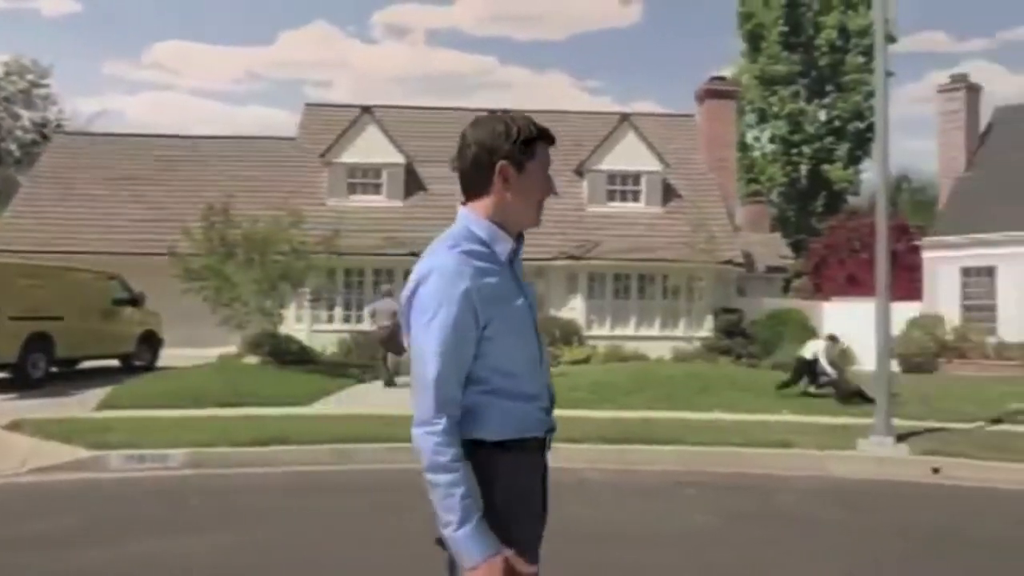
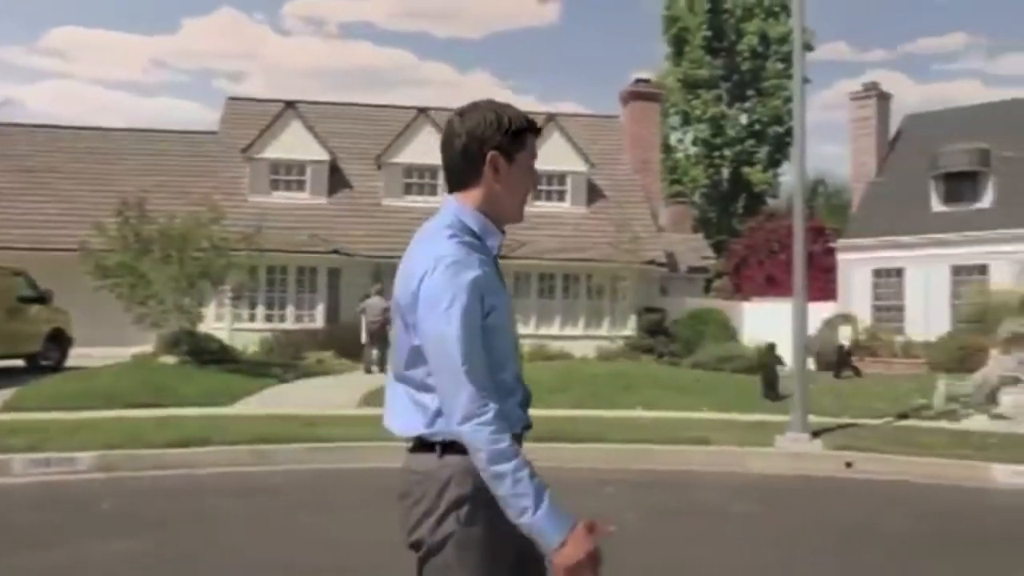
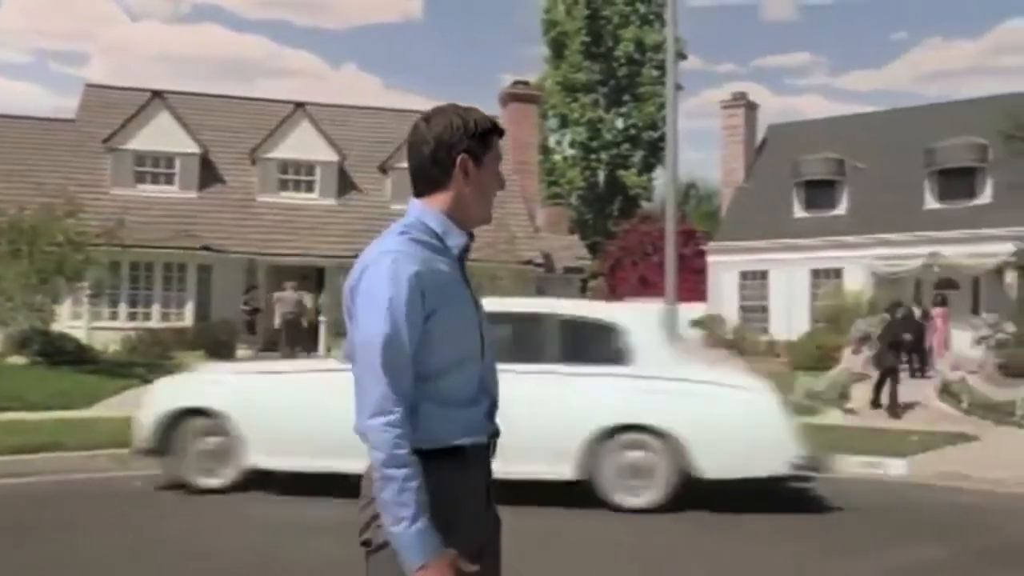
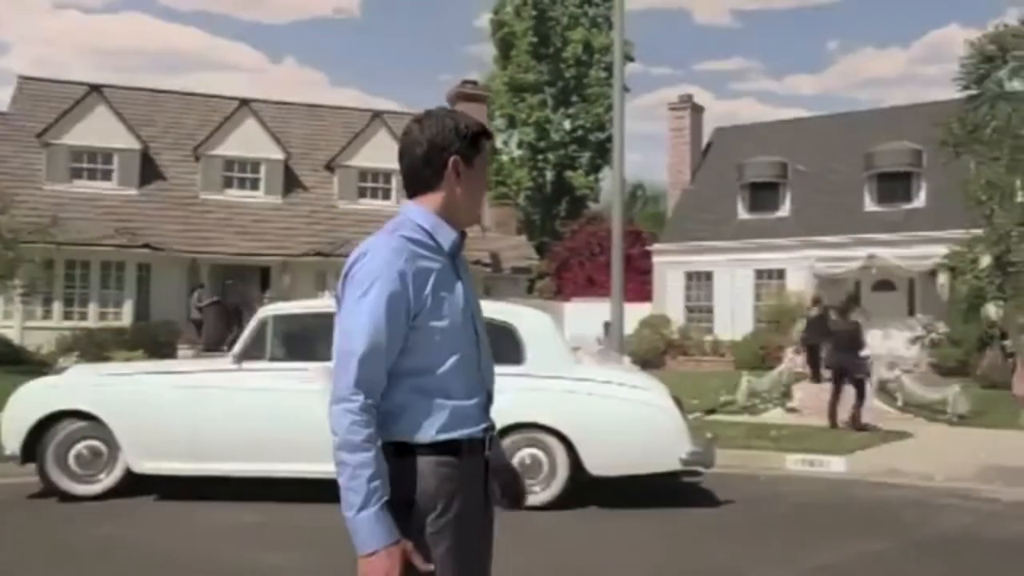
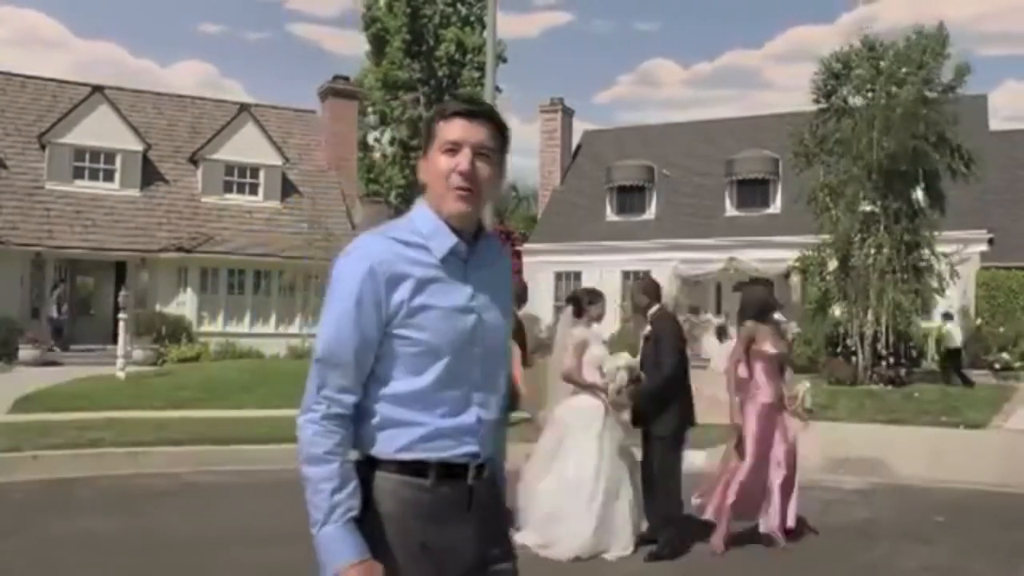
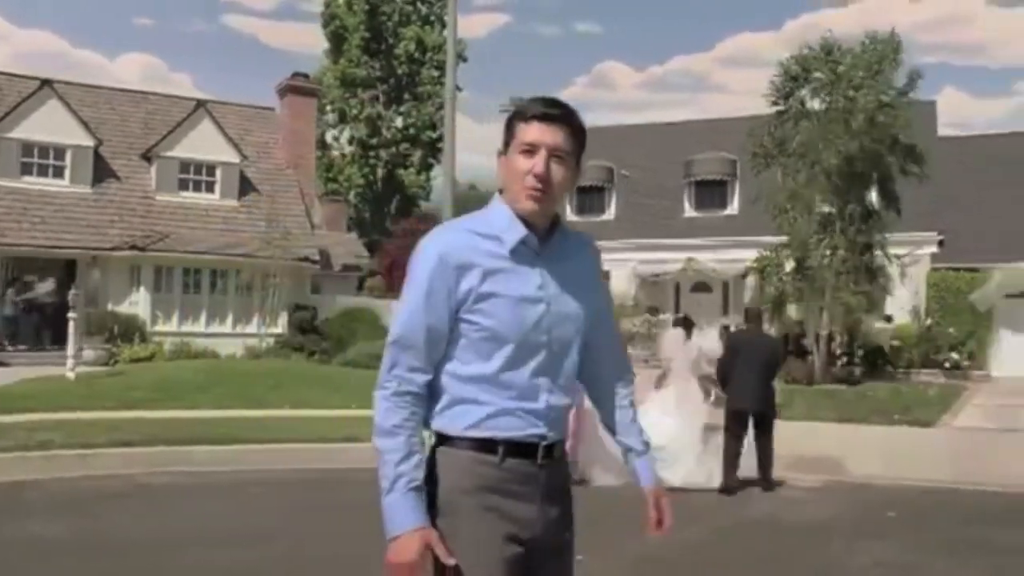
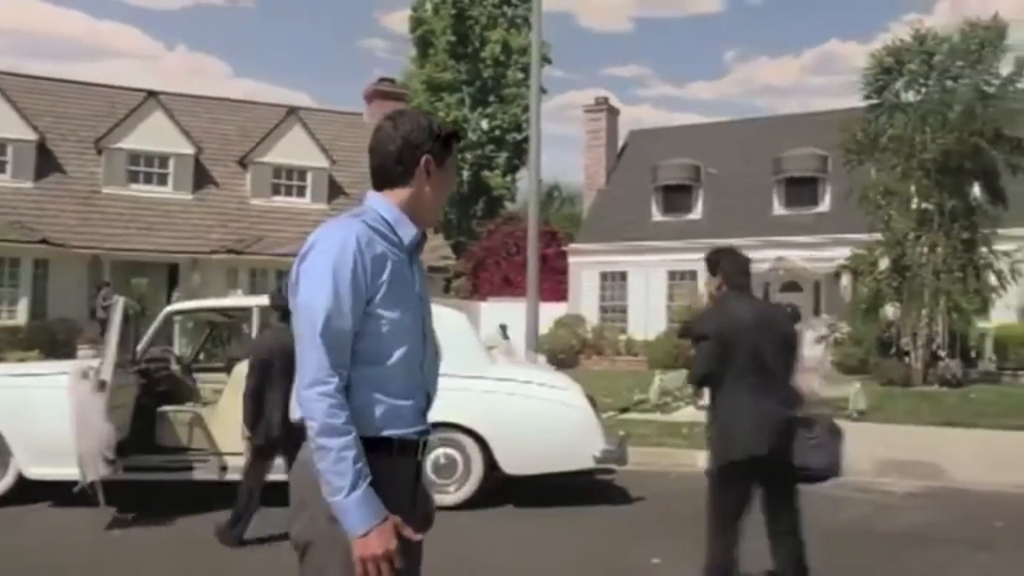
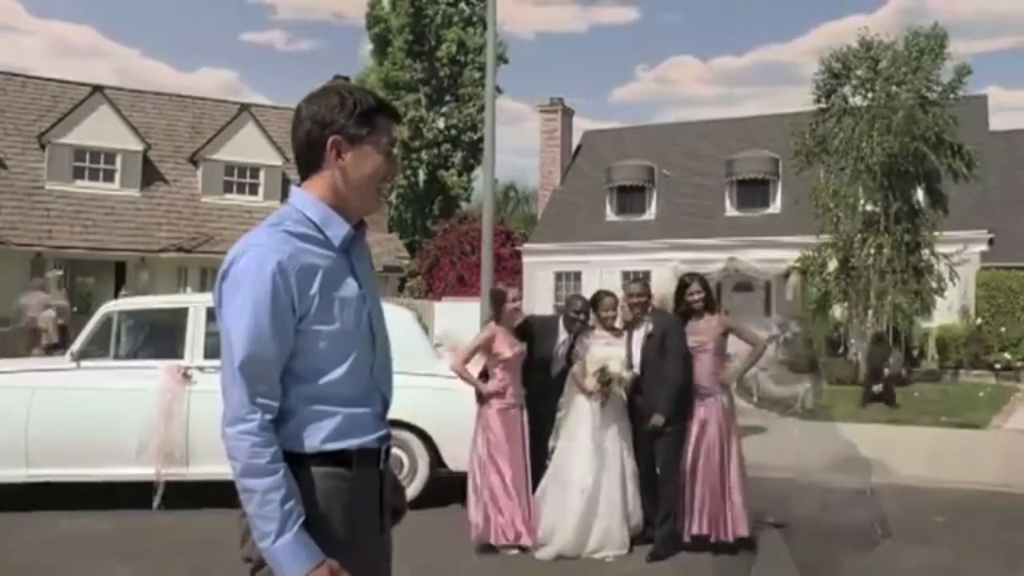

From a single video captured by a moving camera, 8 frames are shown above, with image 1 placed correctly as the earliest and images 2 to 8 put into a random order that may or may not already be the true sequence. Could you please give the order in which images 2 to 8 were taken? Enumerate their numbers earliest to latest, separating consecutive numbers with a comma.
2, 3, 4, 7, 8, 5, 6
